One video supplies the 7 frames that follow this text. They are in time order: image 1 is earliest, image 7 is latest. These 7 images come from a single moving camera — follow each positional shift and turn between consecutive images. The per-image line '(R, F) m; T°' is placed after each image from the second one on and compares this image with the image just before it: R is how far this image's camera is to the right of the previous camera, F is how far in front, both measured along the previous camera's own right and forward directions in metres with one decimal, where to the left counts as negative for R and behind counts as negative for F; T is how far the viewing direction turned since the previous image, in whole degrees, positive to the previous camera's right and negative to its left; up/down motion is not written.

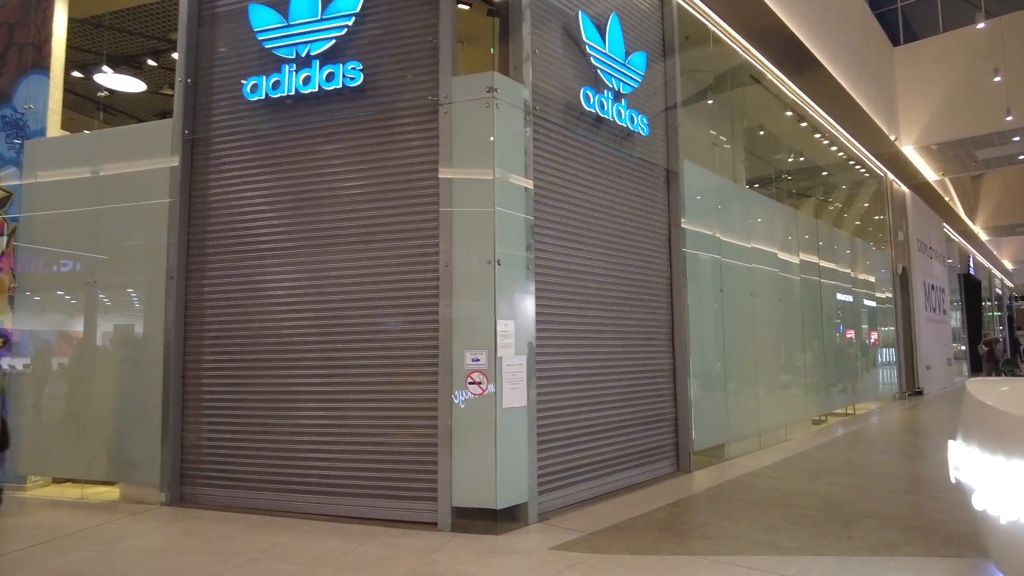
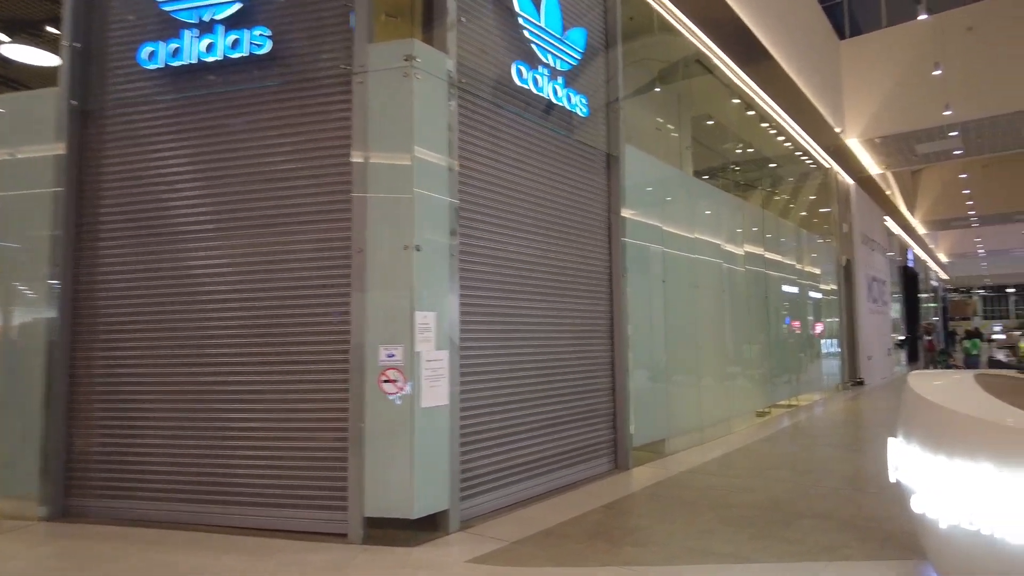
(+0.2, +0.3) m; +4°
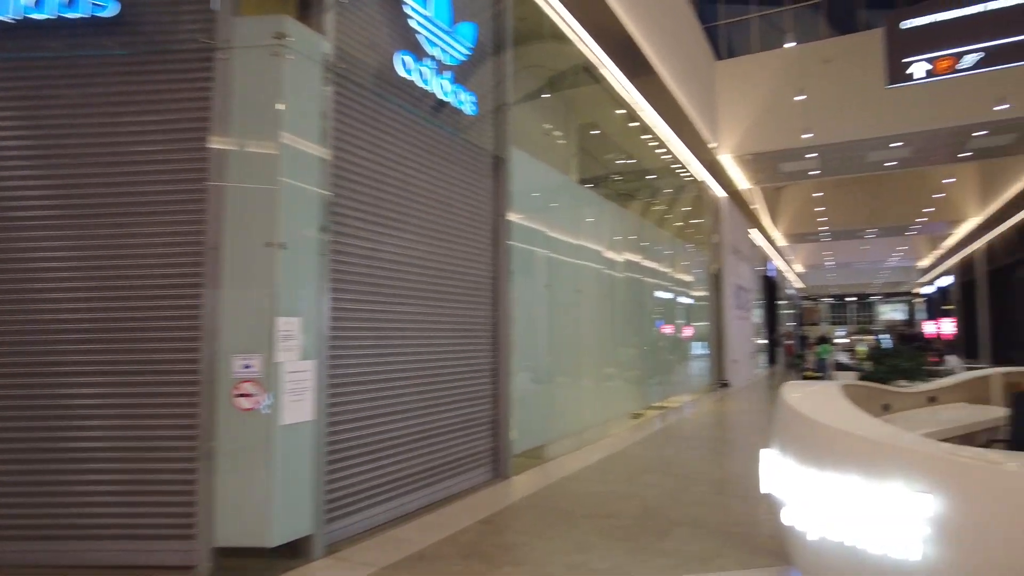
(0.0, +0.2) m; +10°
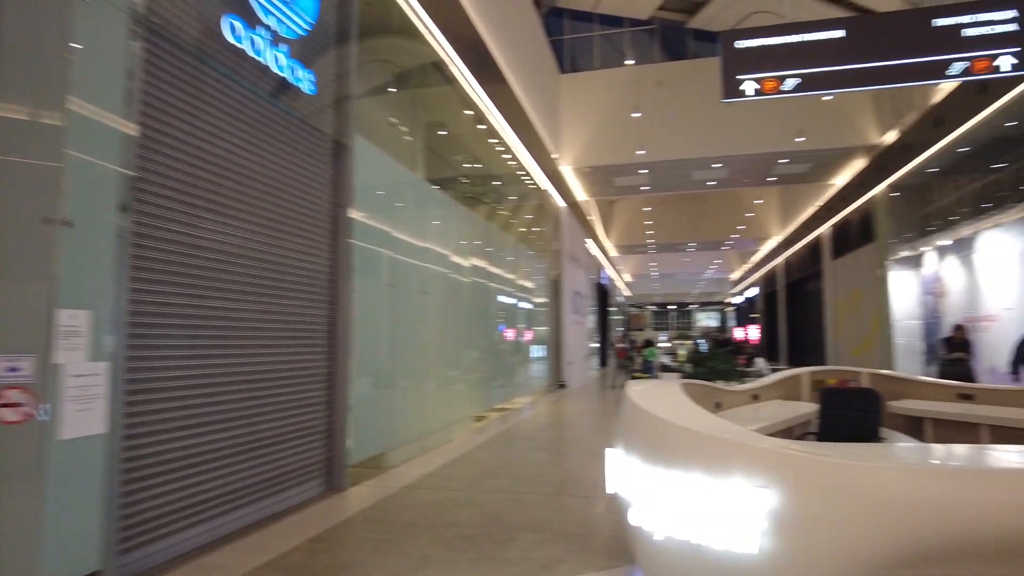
(0.0, +0.2) m; +14°
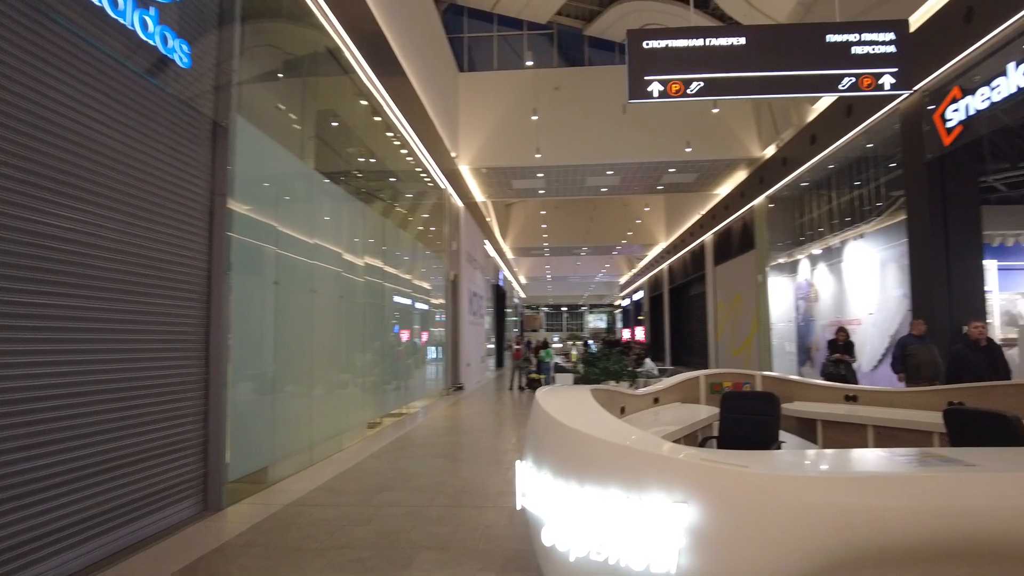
(0.0, +0.2) m; +9°
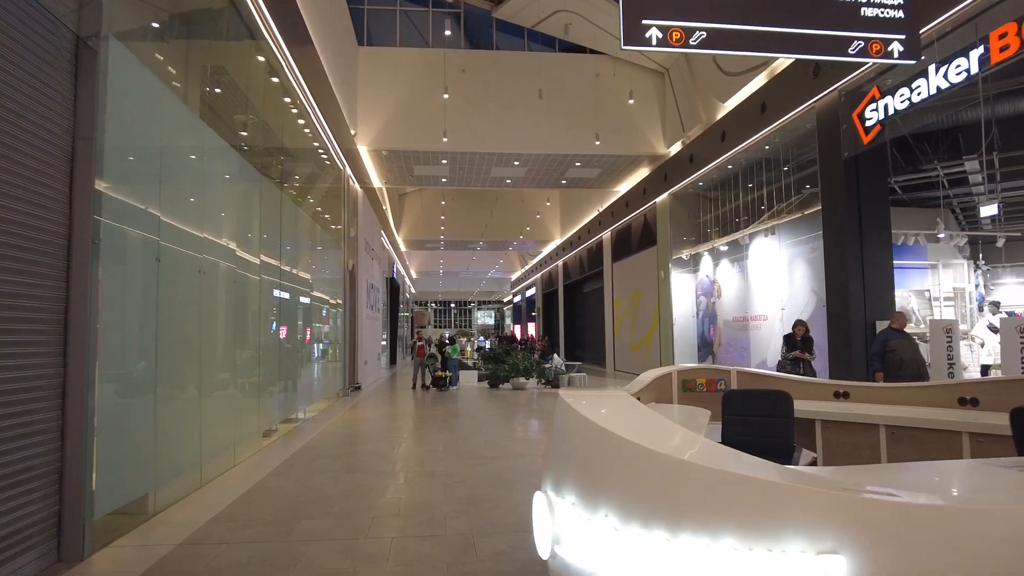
(-0.4, +0.7) m; +10°
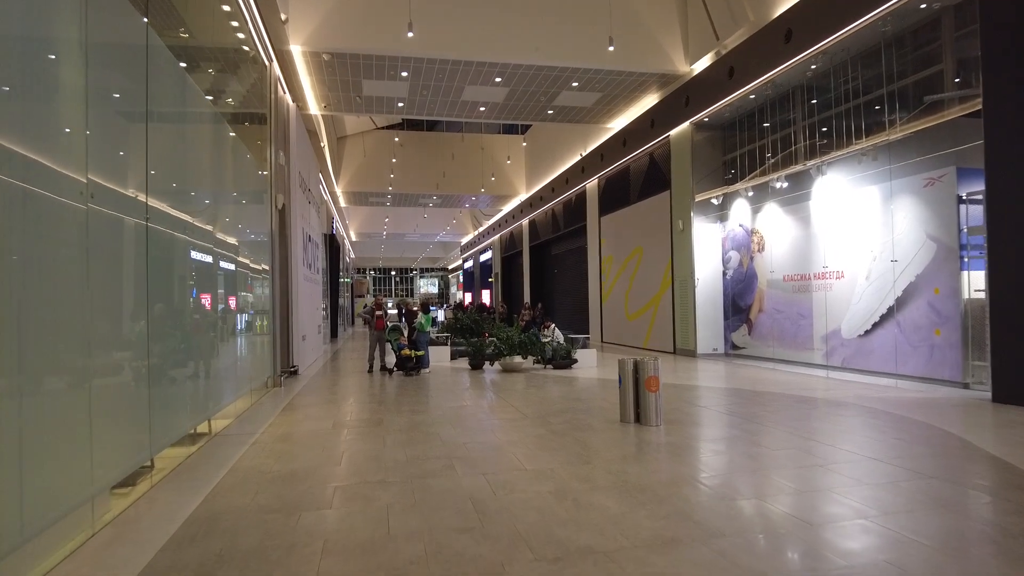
(-0.8, +3.0) m; +6°
